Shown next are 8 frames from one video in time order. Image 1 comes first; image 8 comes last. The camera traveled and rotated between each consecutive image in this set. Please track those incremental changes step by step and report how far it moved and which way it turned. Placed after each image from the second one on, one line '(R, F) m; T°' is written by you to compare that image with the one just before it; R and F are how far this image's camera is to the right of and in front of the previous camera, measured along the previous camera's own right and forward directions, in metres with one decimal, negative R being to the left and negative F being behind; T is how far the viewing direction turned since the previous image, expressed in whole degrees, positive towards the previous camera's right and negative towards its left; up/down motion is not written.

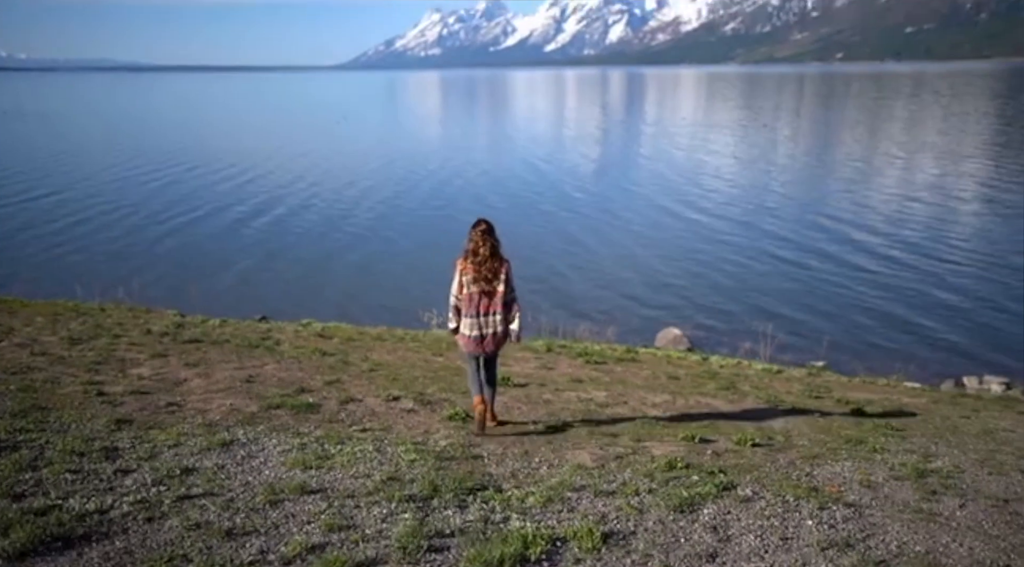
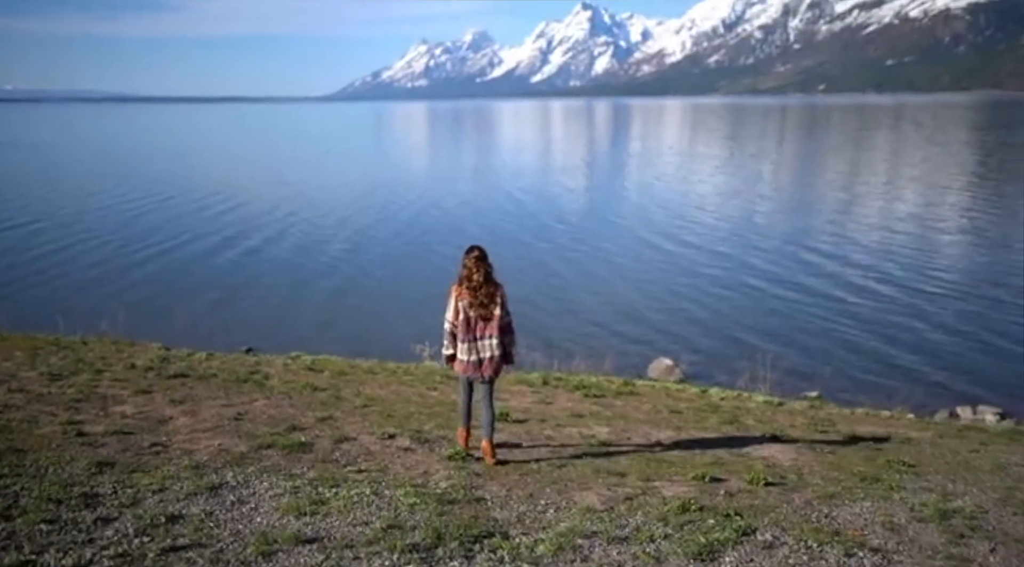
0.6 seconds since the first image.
(-0.2, +0.4) m; +1°
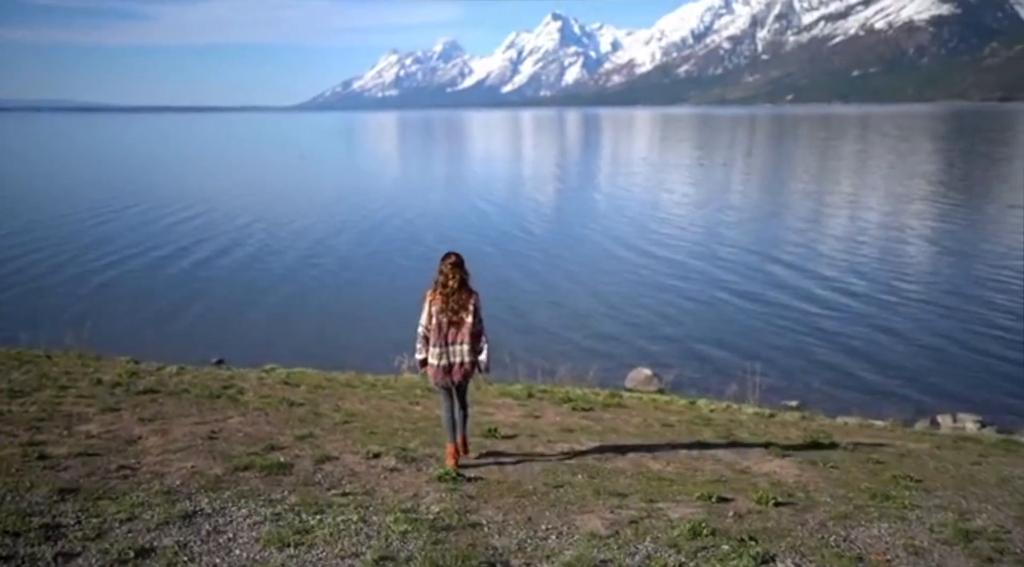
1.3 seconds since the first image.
(-0.2, +0.6) m; +2°
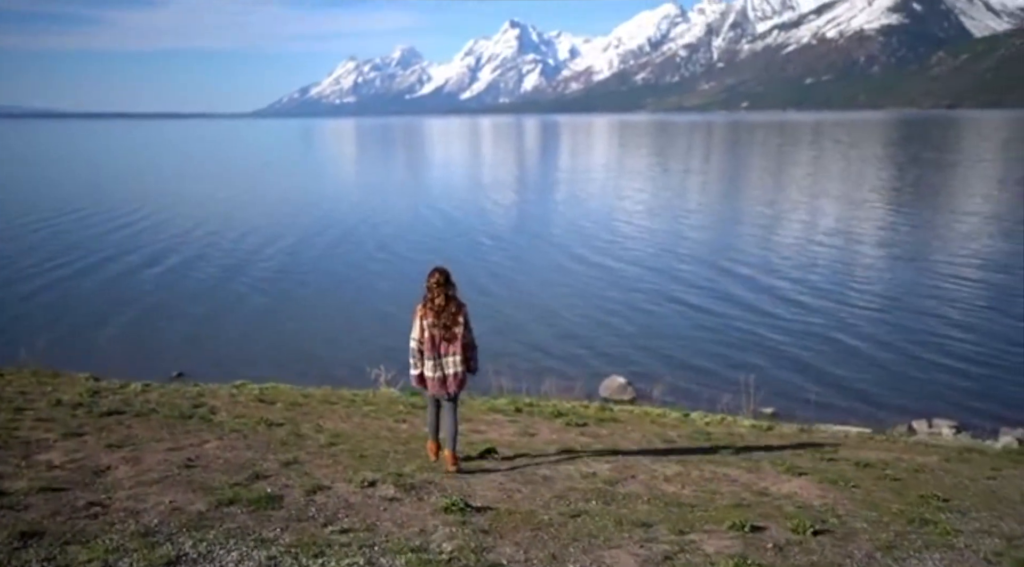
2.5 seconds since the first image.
(-0.5, +0.9) m; +3°
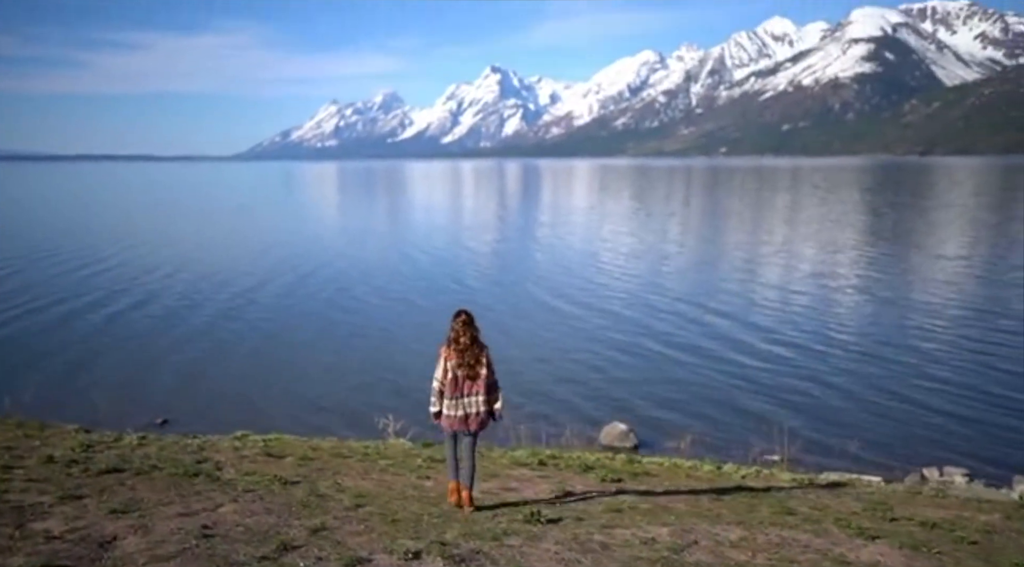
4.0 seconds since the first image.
(-0.8, +1.0) m; +1°
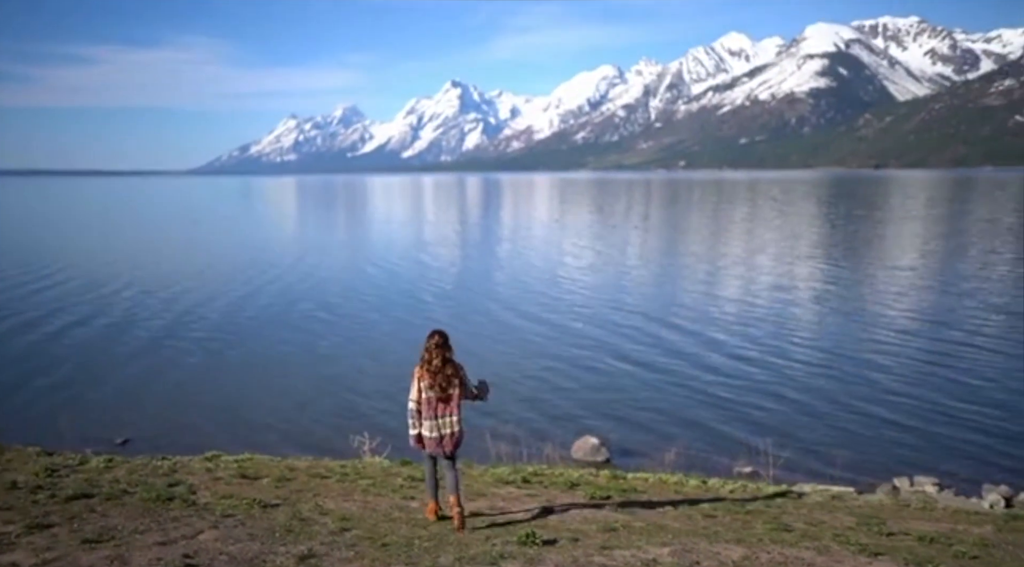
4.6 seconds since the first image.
(-0.4, +0.4) m; +2°
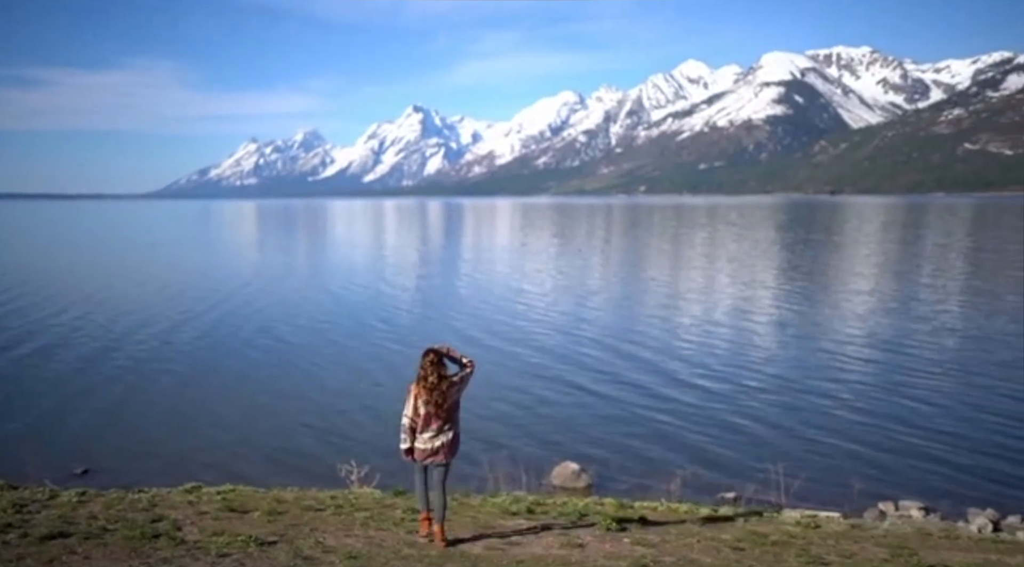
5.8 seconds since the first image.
(-0.7, +0.8) m; +2°
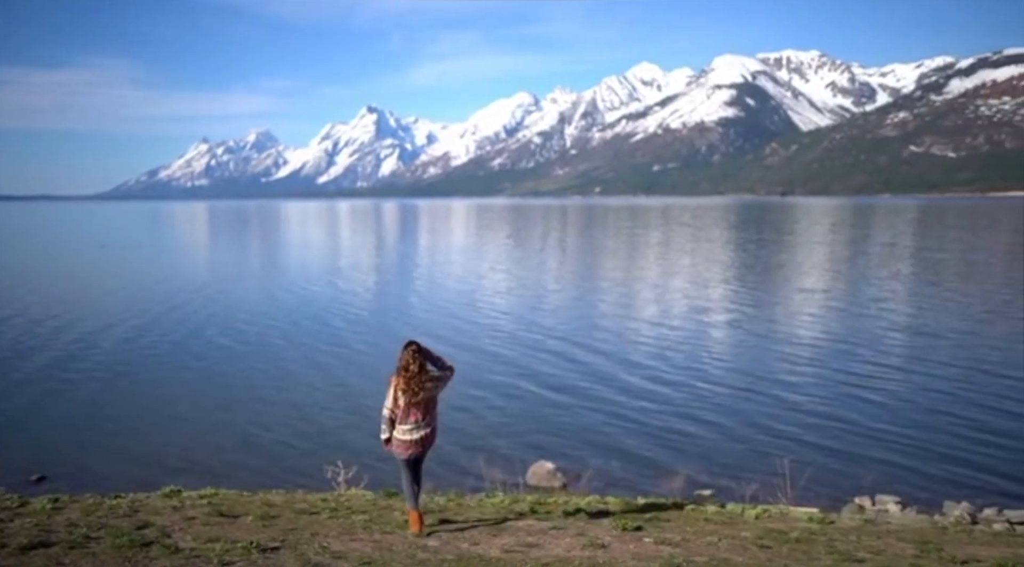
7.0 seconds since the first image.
(-0.8, +0.7) m; +3°
